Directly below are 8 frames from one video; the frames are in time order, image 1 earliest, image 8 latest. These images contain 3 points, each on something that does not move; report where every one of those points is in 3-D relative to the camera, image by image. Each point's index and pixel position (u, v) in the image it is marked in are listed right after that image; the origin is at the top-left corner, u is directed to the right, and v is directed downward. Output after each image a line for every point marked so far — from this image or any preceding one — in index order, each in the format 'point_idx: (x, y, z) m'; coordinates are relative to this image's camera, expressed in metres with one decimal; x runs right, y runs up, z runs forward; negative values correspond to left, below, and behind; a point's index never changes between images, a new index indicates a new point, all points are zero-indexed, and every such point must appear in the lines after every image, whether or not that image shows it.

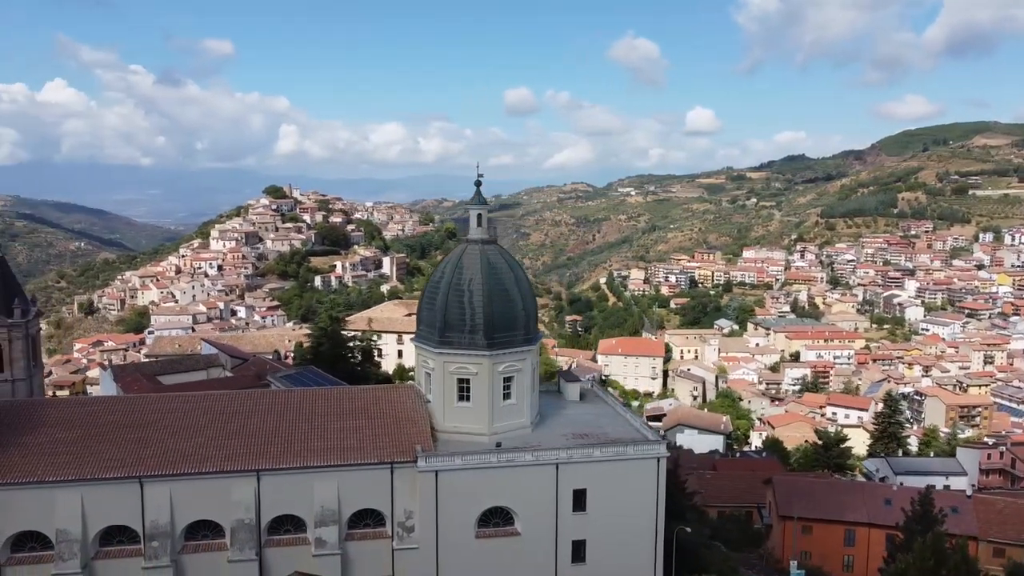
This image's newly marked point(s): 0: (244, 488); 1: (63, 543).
0: (-6.4, -4.8, +19.4) m
1: (-10.3, -5.8, +18.5) m
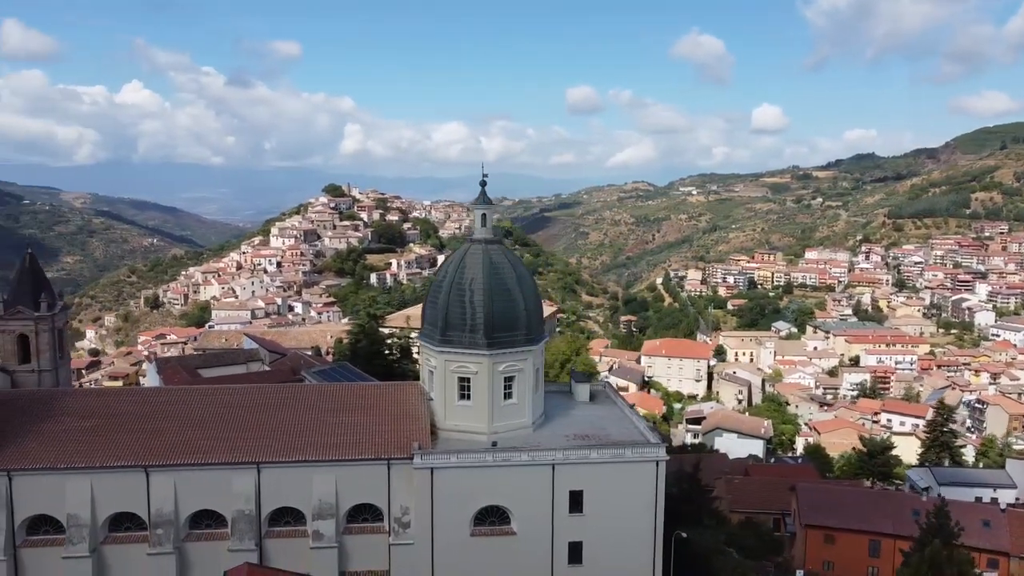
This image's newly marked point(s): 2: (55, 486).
0: (-6.6, -4.7, +19.9) m
1: (-10.5, -5.7, +19.4) m
2: (-11.0, -4.8, +19.5) m
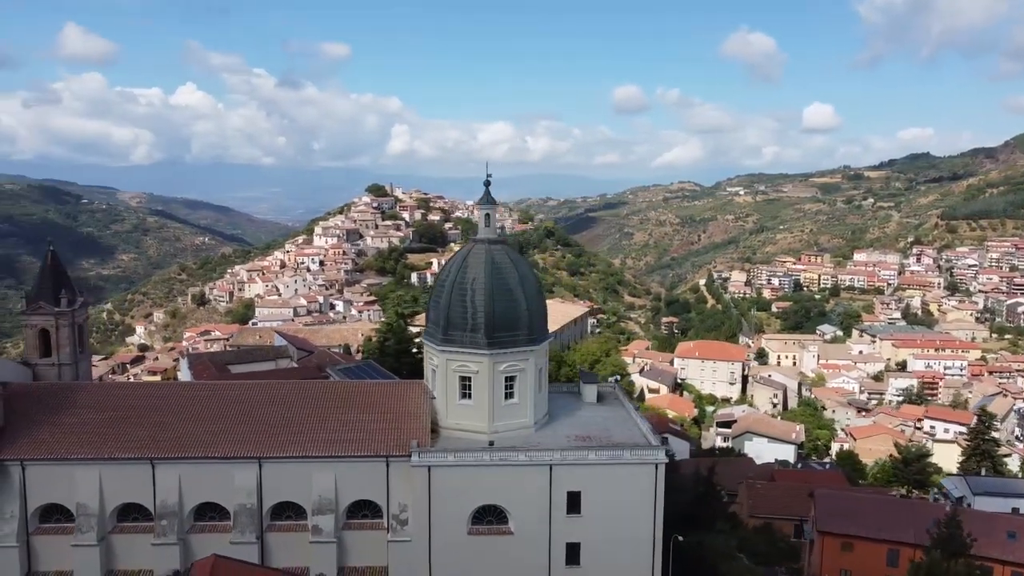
0: (-6.6, -4.7, +20.3) m
1: (-10.6, -5.6, +20.0) m
2: (-11.1, -4.7, +20.1) m
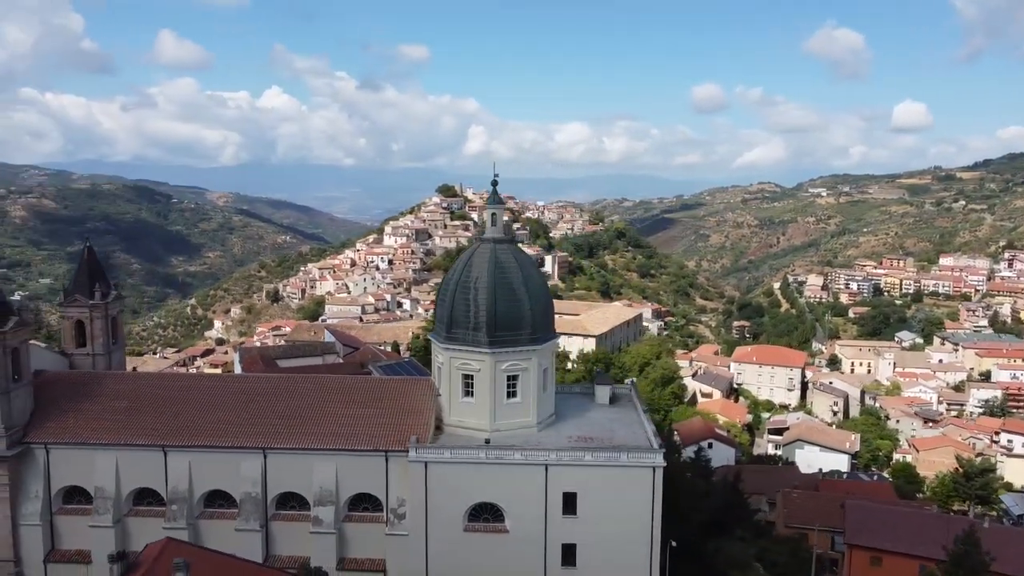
0: (-6.7, -4.6, +21.0) m
1: (-10.7, -5.5, +21.0) m
2: (-11.2, -4.5, +21.2) m
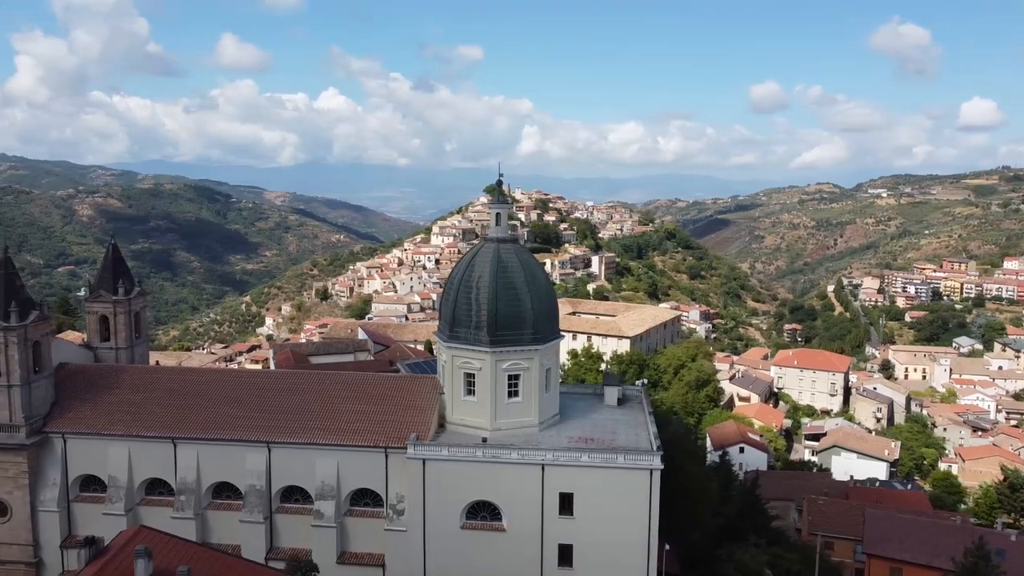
0: (-6.8, -4.5, +21.5) m
1: (-10.7, -5.4, +21.7) m
2: (-11.2, -4.4, +22.0) m
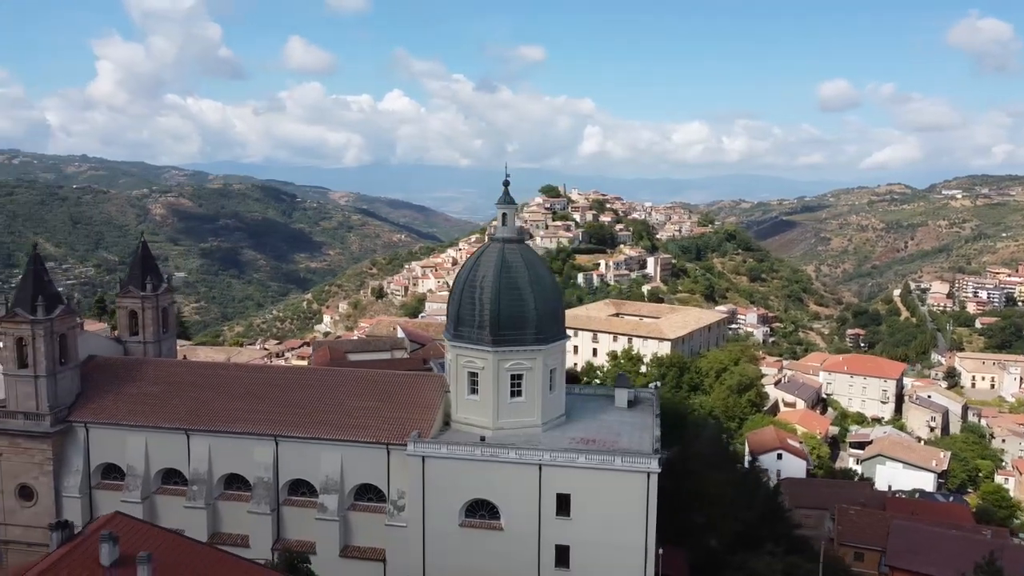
0: (-6.7, -4.4, +22.1) m
1: (-10.7, -5.3, +22.6) m
2: (-11.1, -4.3, +22.9) m
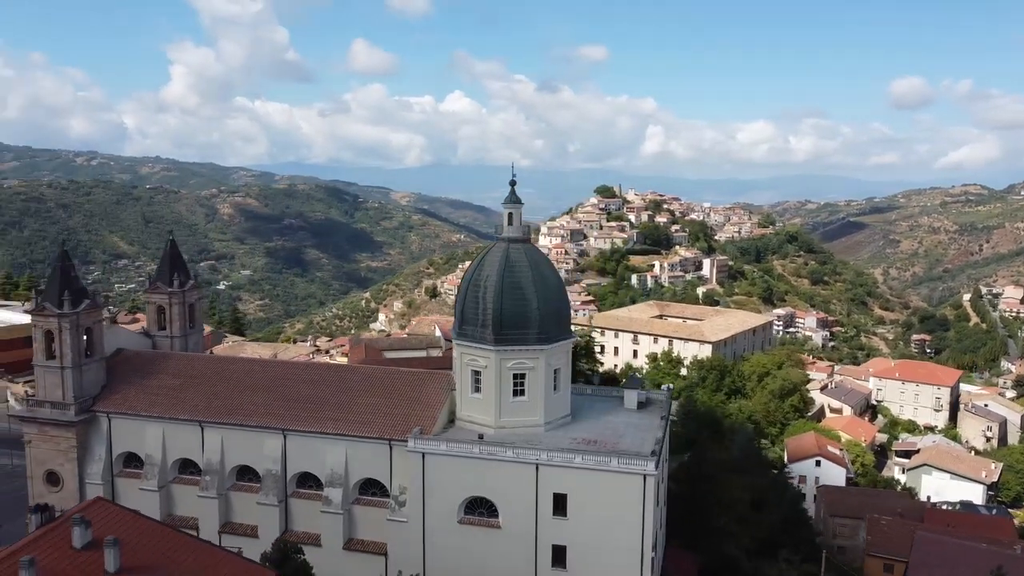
0: (-6.6, -4.3, +22.6) m
1: (-10.5, -5.1, +23.5) m
2: (-10.9, -4.2, +23.8) m
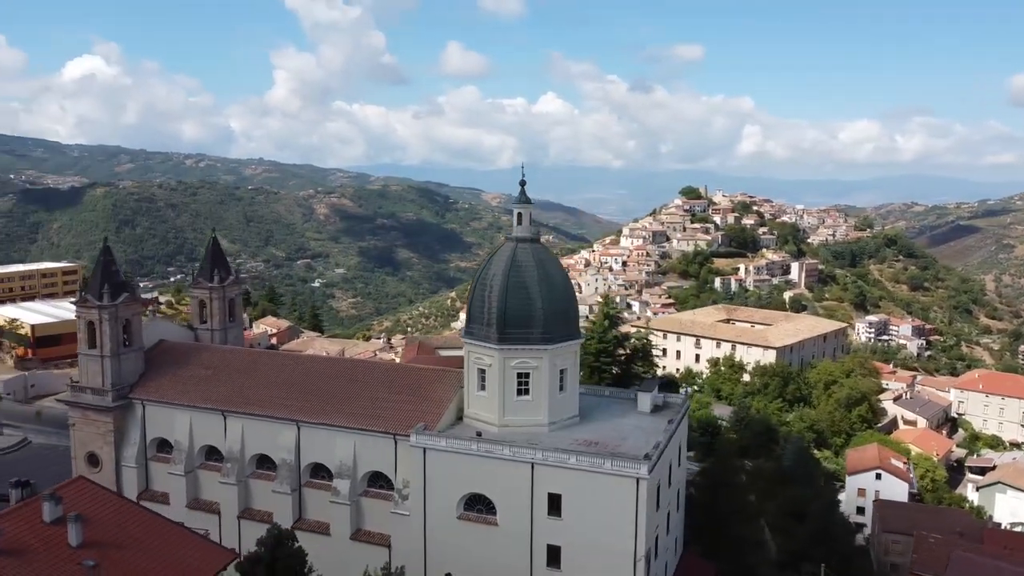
0: (-6.5, -4.2, +23.5) m
1: (-10.3, -5.0, +24.7) m
2: (-10.6, -4.0, +25.1) m
